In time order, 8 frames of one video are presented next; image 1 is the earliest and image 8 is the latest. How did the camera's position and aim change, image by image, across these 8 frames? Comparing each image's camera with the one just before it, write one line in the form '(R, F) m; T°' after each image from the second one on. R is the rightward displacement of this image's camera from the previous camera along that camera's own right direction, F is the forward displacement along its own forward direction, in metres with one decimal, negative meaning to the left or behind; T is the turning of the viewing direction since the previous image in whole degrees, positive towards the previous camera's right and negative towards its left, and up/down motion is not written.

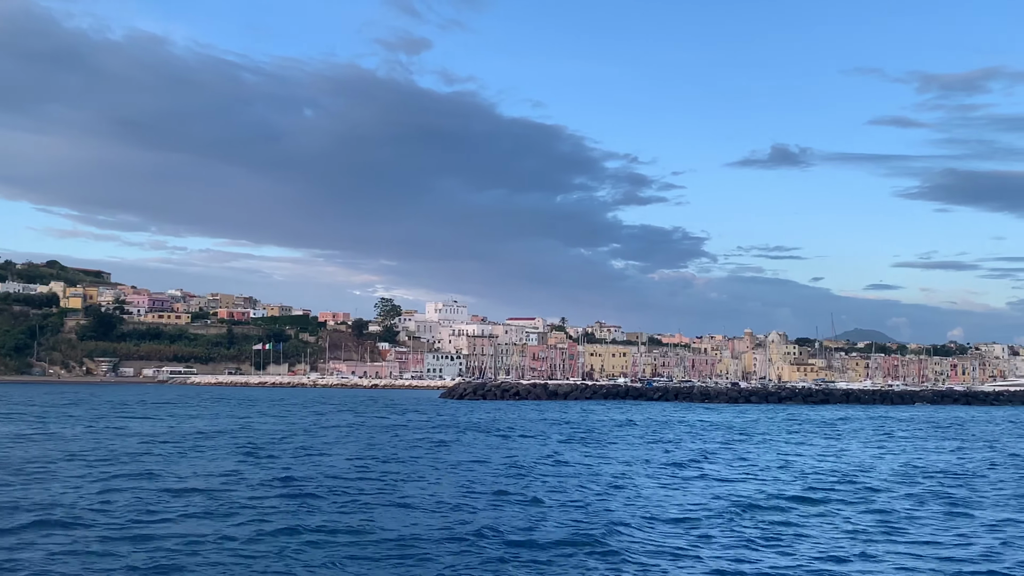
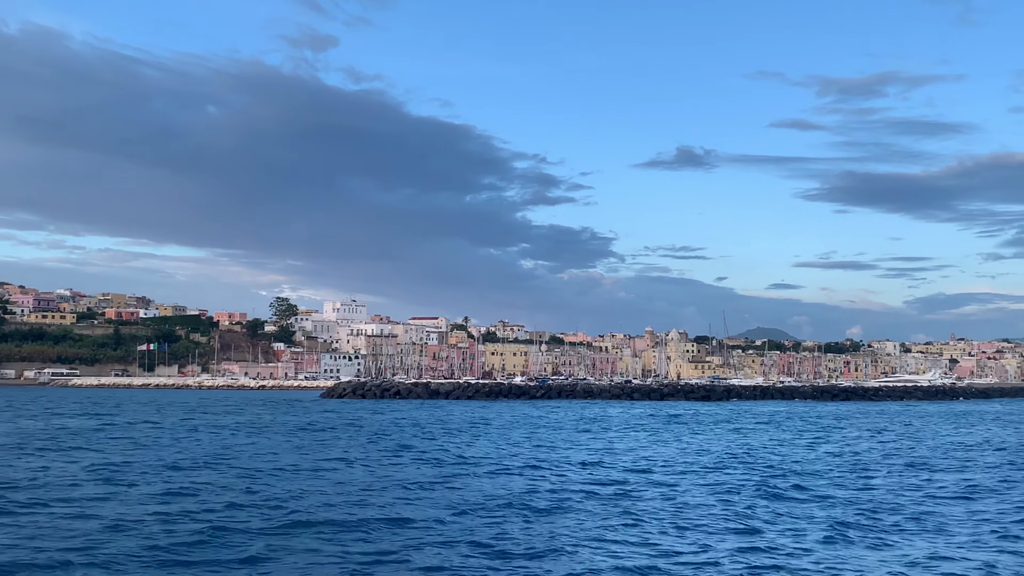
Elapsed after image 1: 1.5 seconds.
(+1.4, +0.5) m; +5°
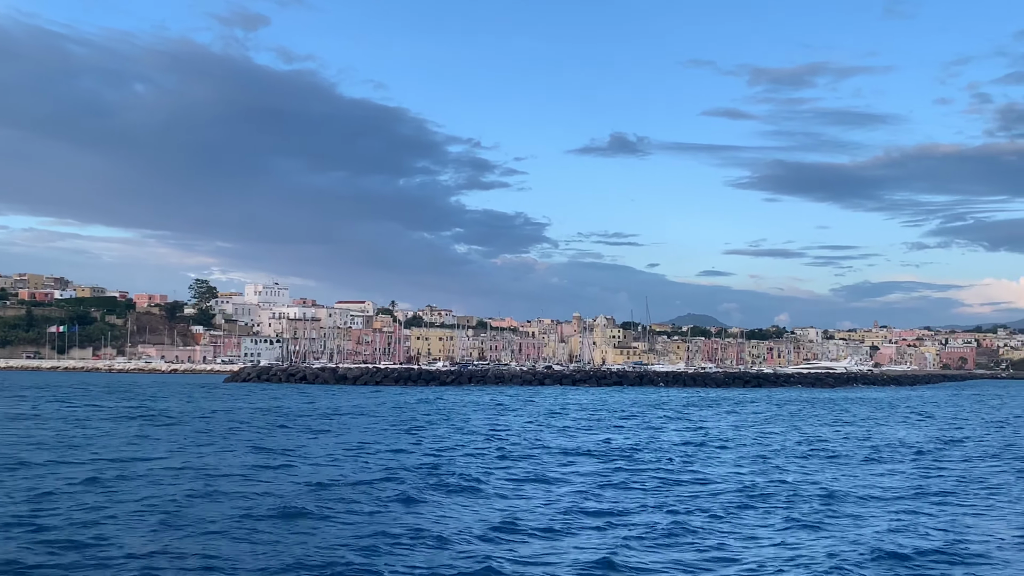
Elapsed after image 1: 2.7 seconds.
(+1.1, +0.3) m; +3°
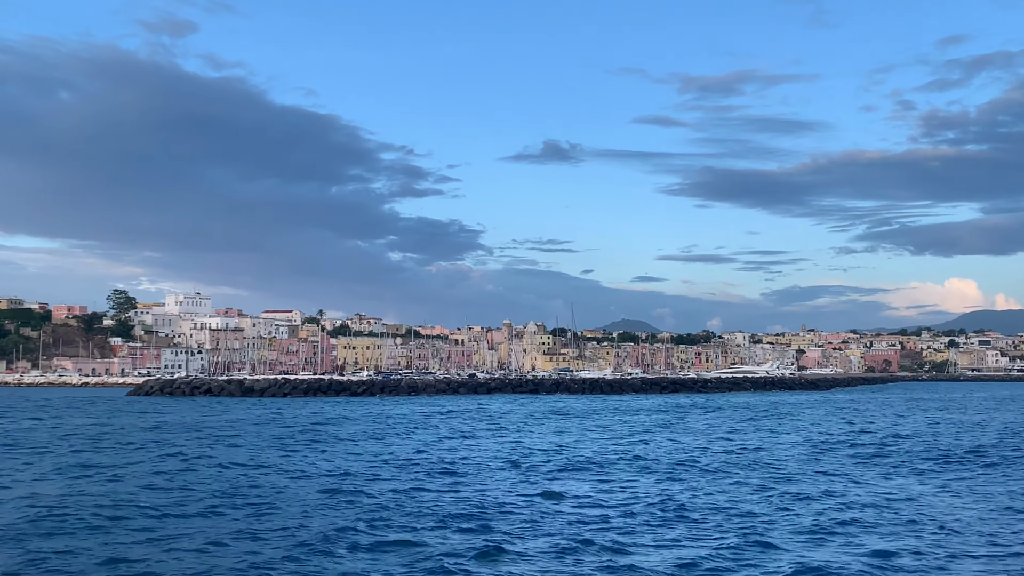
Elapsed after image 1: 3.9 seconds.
(+1.1, +0.4) m; +3°
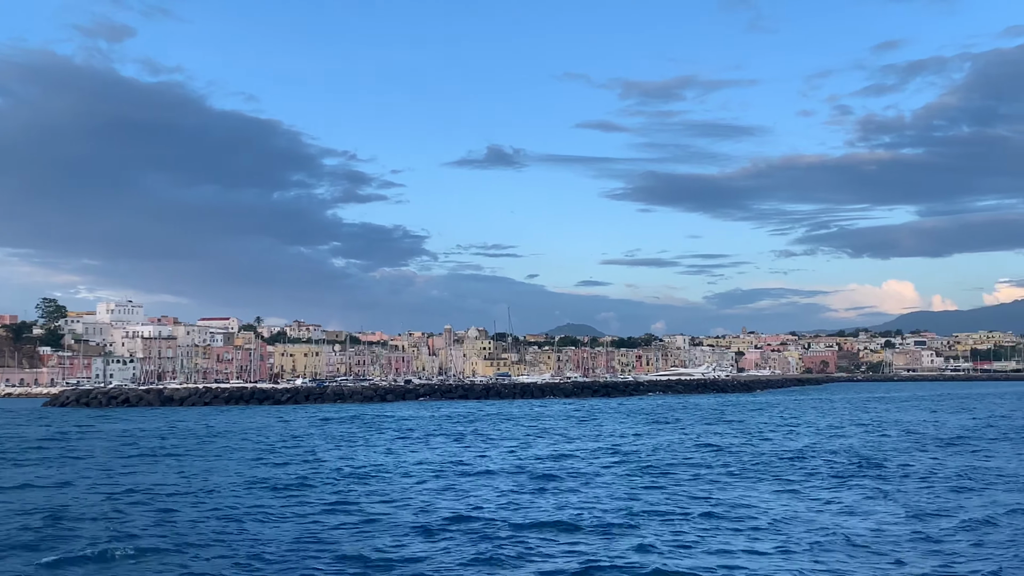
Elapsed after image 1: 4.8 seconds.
(+0.9, +0.2) m; +3°
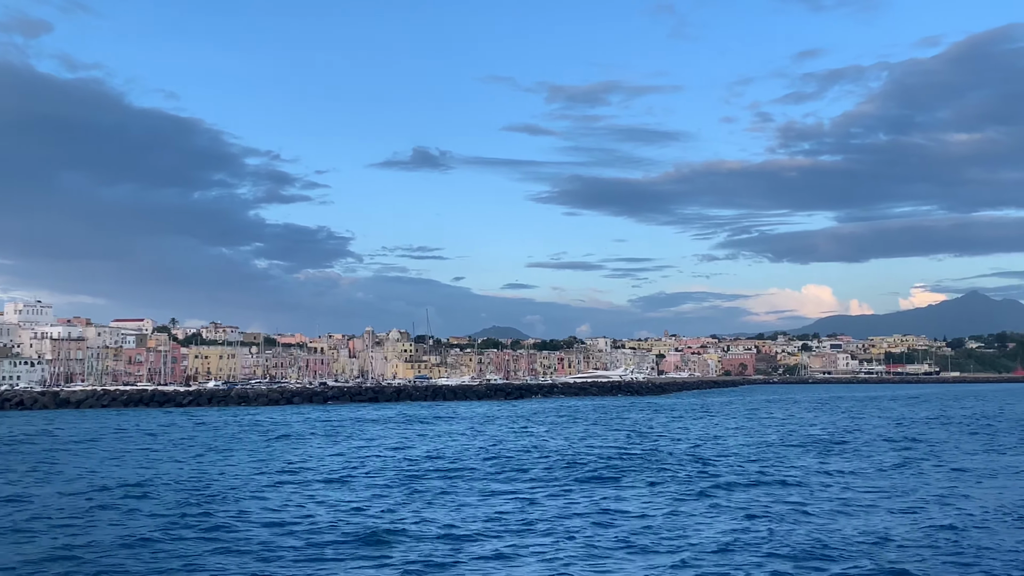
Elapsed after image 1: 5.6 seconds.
(+0.8, +0.3) m; +4°
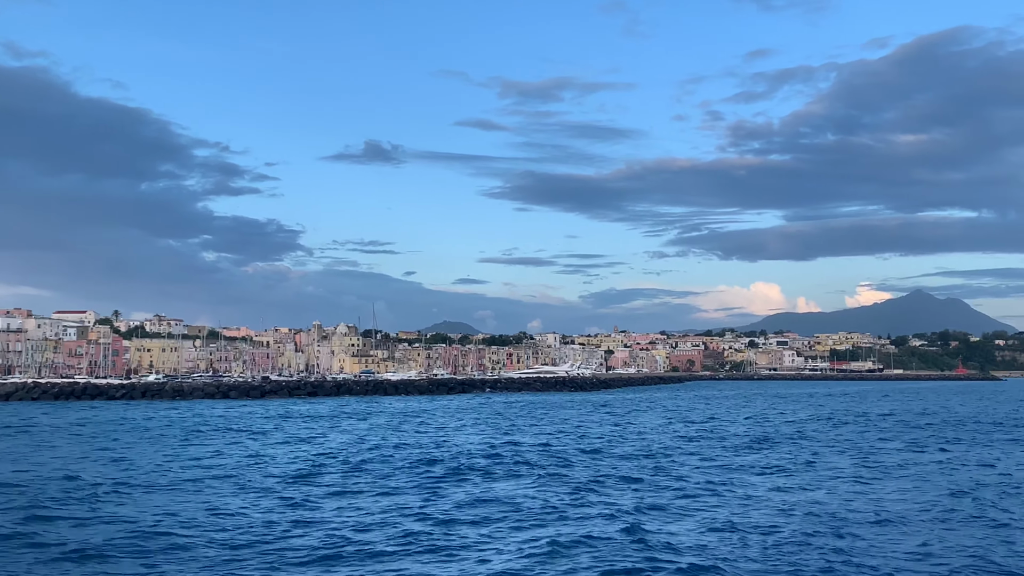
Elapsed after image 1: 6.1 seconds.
(+0.5, +0.3) m; +2°
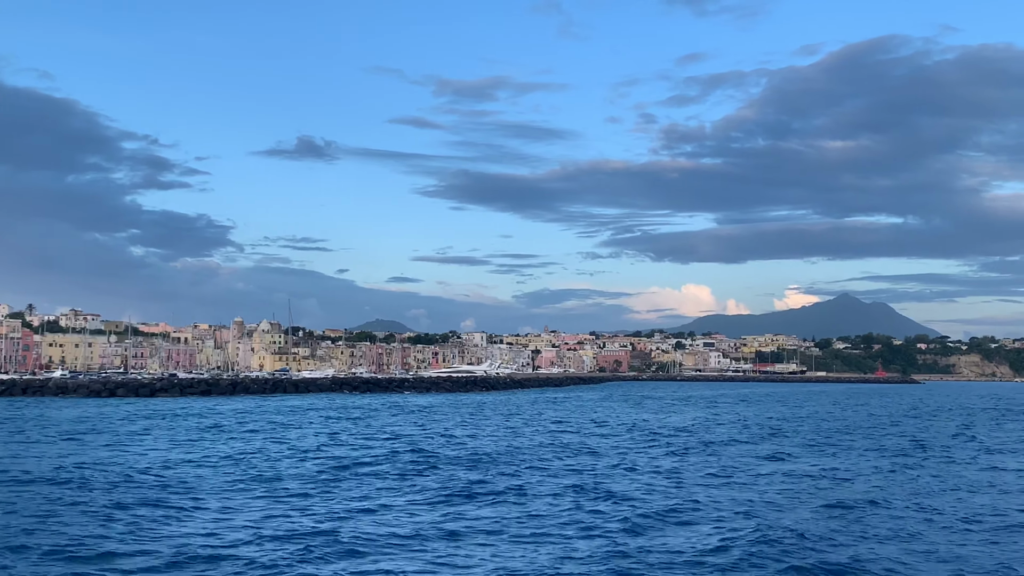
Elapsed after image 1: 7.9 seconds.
(+1.6, +0.7) m; +3°
